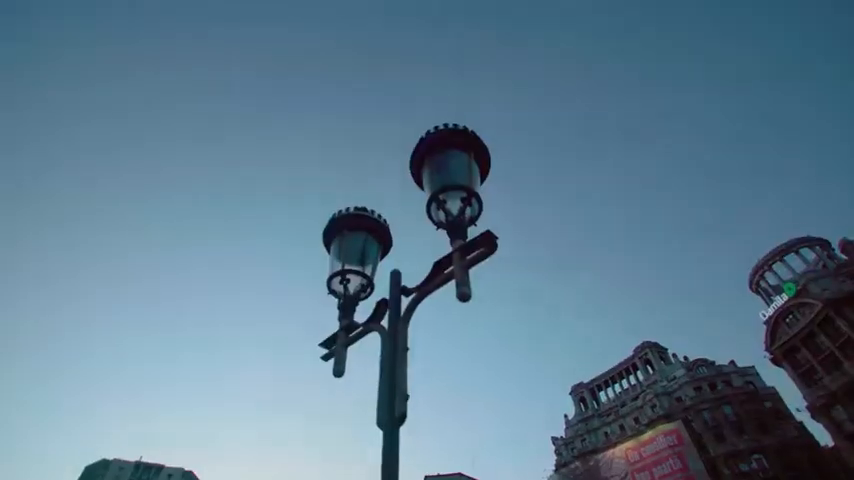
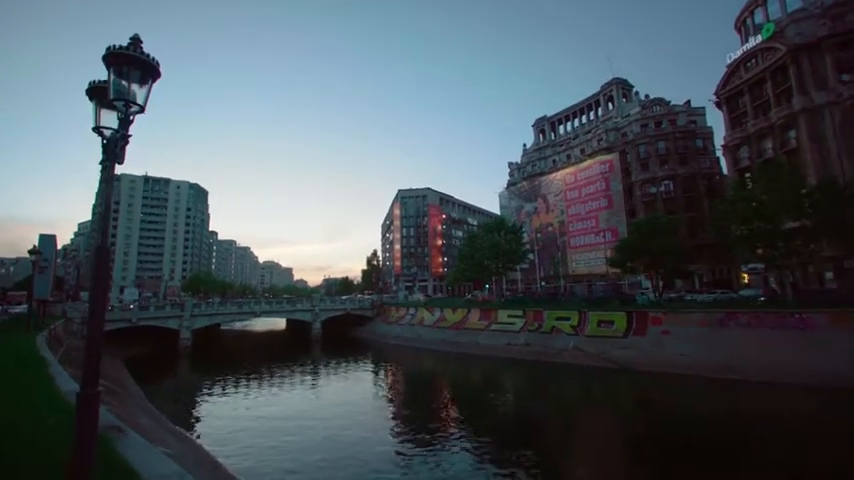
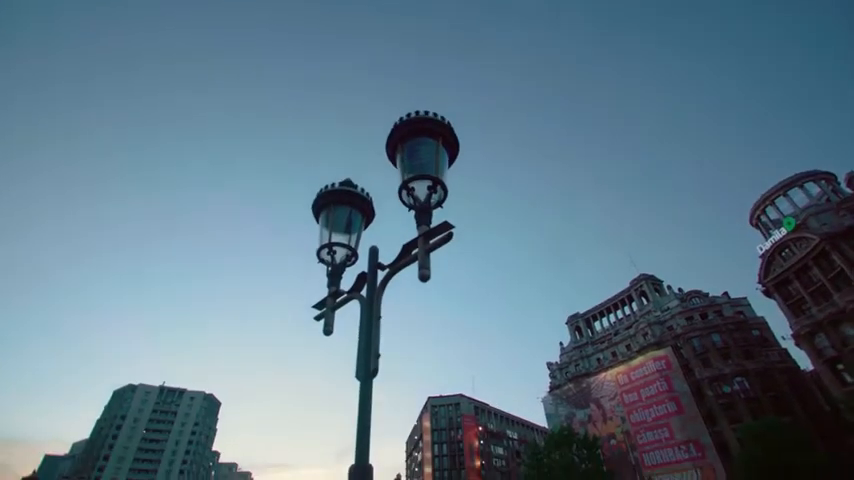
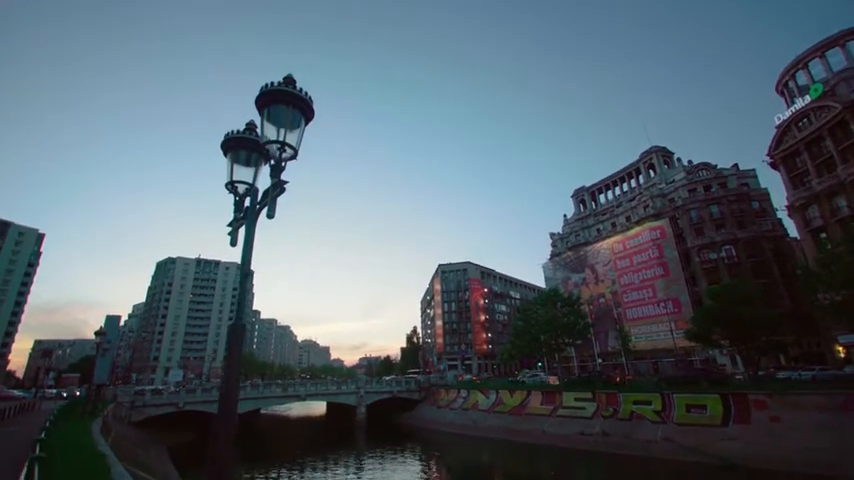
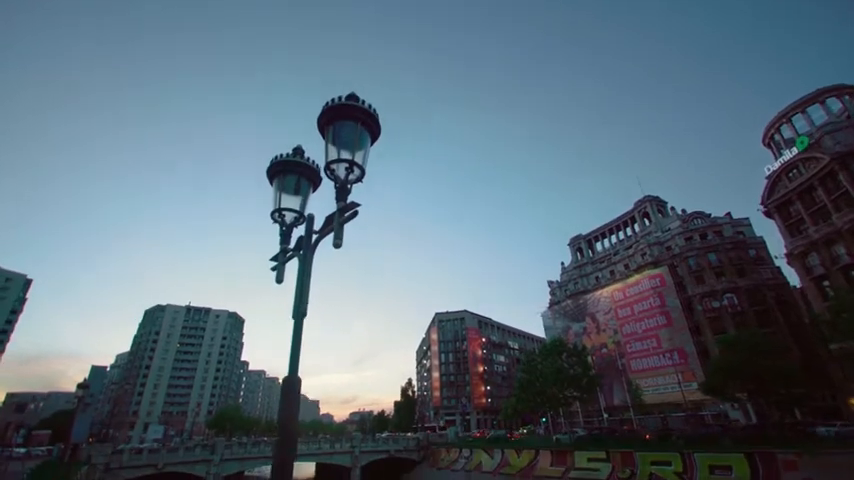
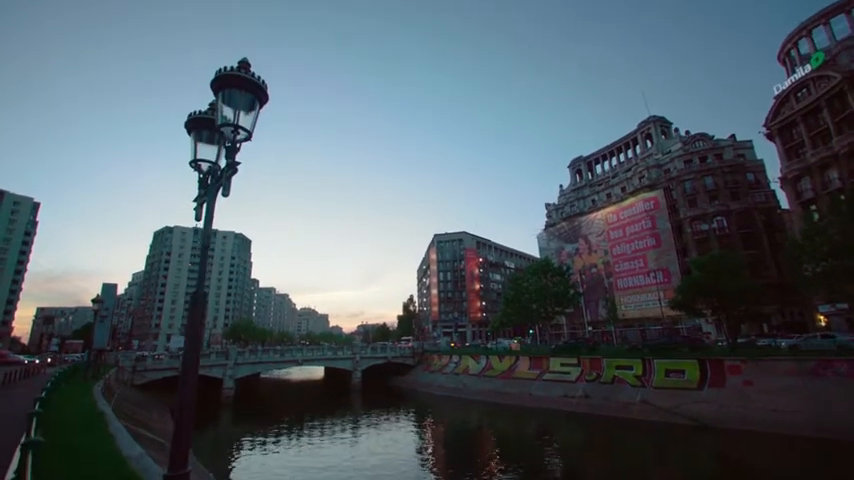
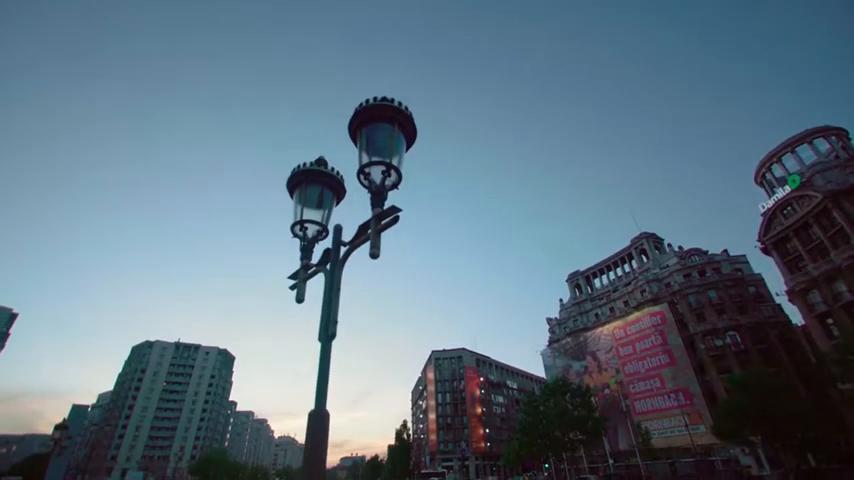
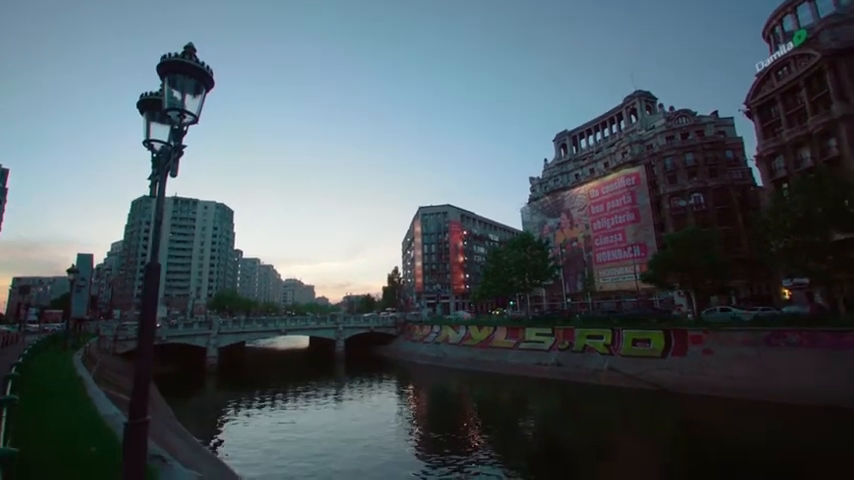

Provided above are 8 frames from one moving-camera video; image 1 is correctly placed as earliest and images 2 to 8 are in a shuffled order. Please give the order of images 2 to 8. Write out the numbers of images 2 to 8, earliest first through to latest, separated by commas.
3, 7, 5, 4, 6, 8, 2
